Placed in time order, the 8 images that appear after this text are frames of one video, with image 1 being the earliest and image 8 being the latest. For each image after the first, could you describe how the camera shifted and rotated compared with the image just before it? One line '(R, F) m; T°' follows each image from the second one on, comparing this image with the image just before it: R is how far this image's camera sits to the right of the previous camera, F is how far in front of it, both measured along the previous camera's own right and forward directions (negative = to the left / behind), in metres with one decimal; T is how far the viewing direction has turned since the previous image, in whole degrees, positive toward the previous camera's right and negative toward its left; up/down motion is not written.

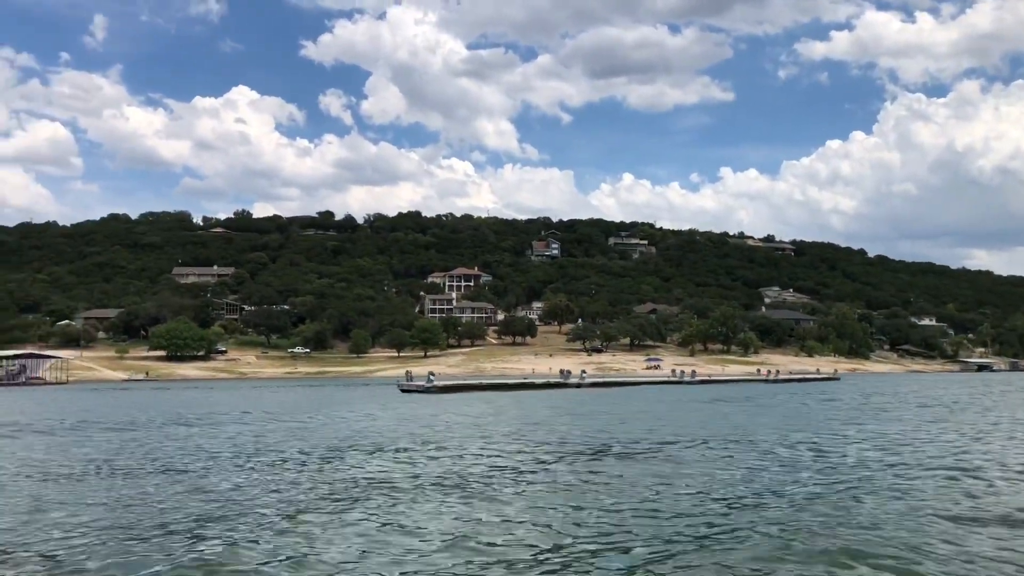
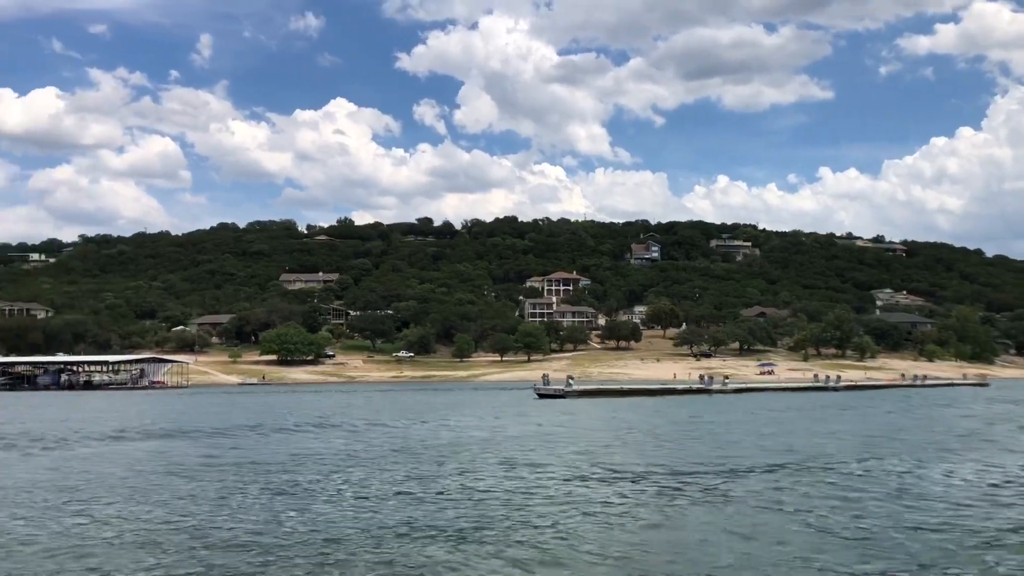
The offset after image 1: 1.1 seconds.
(-1.3, +1.1) m; -6°
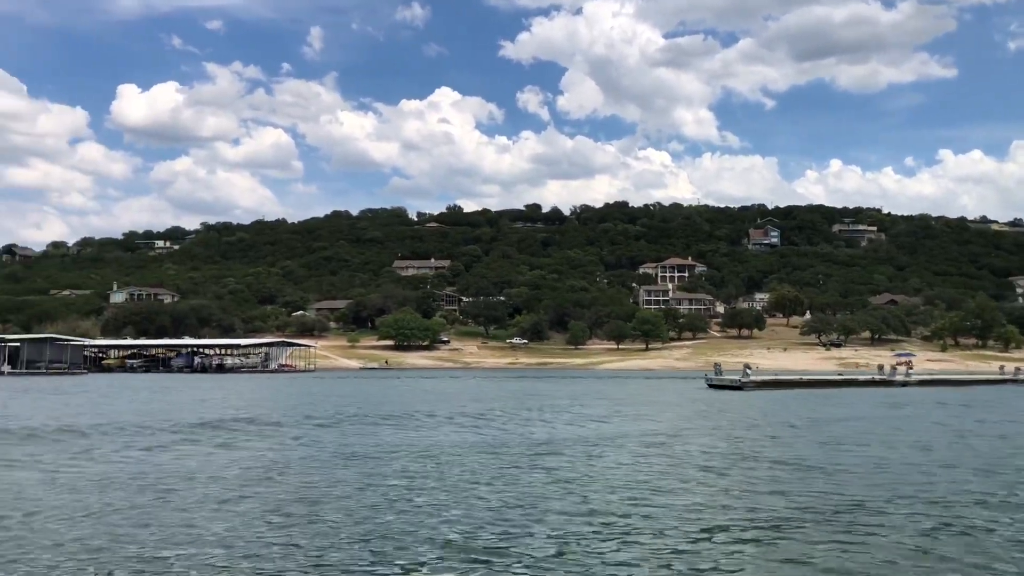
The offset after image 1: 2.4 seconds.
(-1.6, +2.0) m; -6°
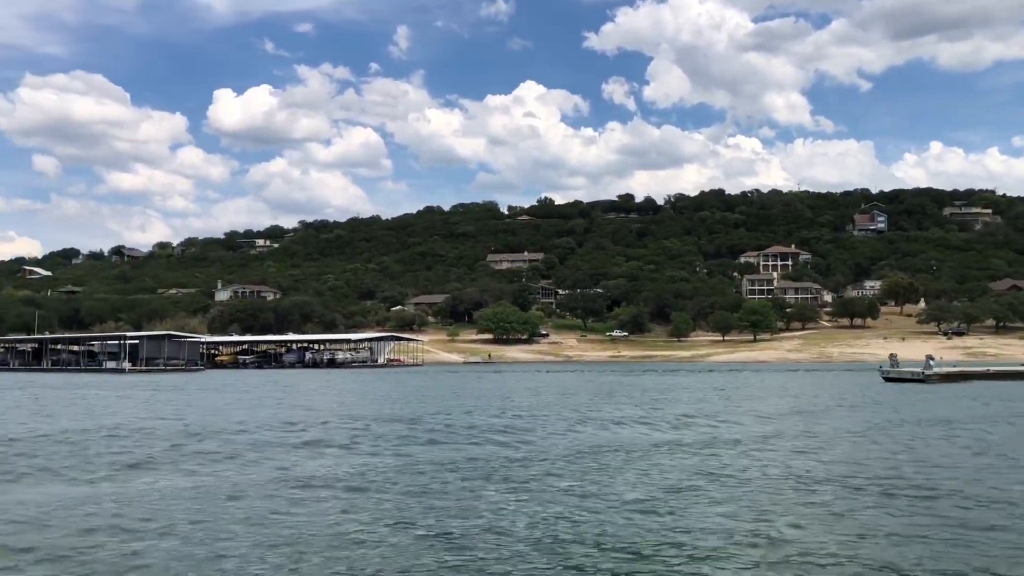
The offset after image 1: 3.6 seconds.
(-1.3, +1.6) m; -5°
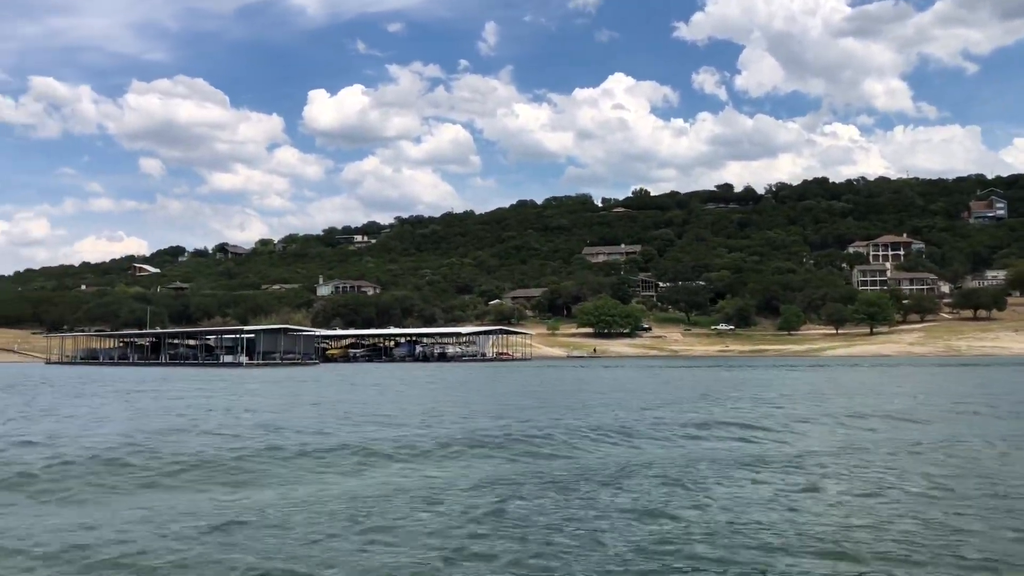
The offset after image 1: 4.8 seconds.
(-1.3, +1.6) m; -5°
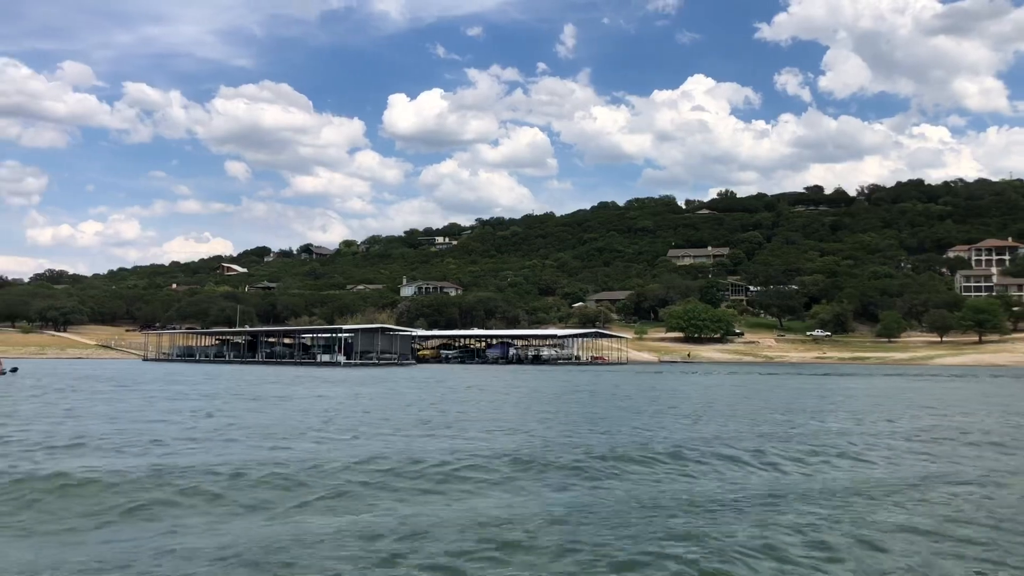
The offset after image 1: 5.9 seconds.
(-1.2, +1.5) m; -5°
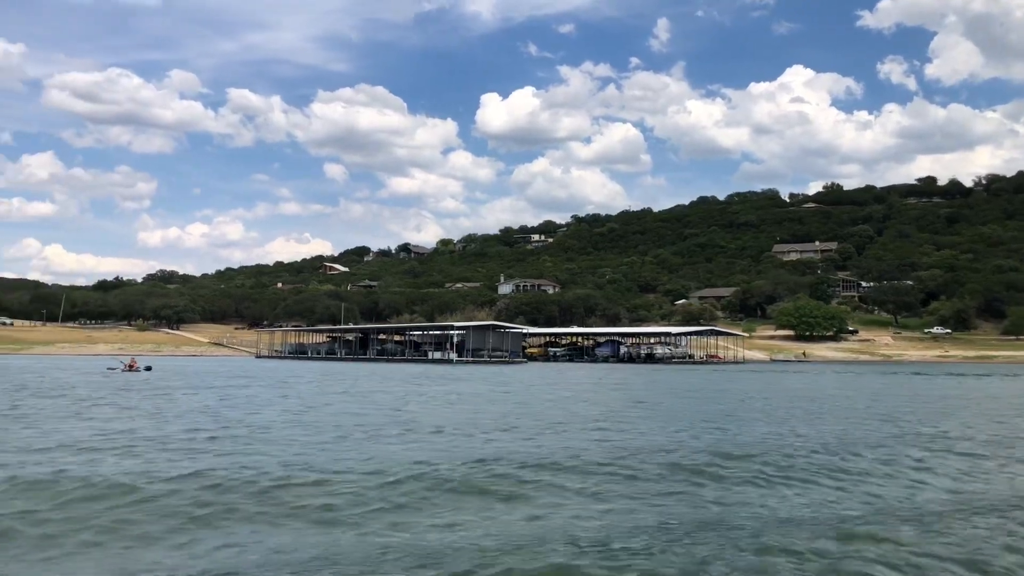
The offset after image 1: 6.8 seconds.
(-1.0, +1.1) m; -6°
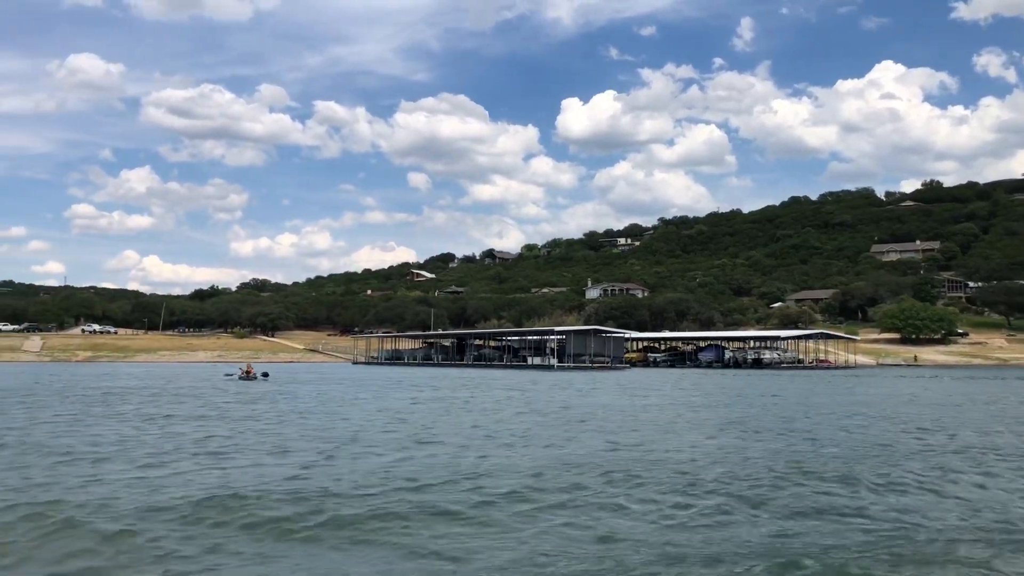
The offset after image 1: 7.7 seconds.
(-0.8, +1.0) m; -5°
